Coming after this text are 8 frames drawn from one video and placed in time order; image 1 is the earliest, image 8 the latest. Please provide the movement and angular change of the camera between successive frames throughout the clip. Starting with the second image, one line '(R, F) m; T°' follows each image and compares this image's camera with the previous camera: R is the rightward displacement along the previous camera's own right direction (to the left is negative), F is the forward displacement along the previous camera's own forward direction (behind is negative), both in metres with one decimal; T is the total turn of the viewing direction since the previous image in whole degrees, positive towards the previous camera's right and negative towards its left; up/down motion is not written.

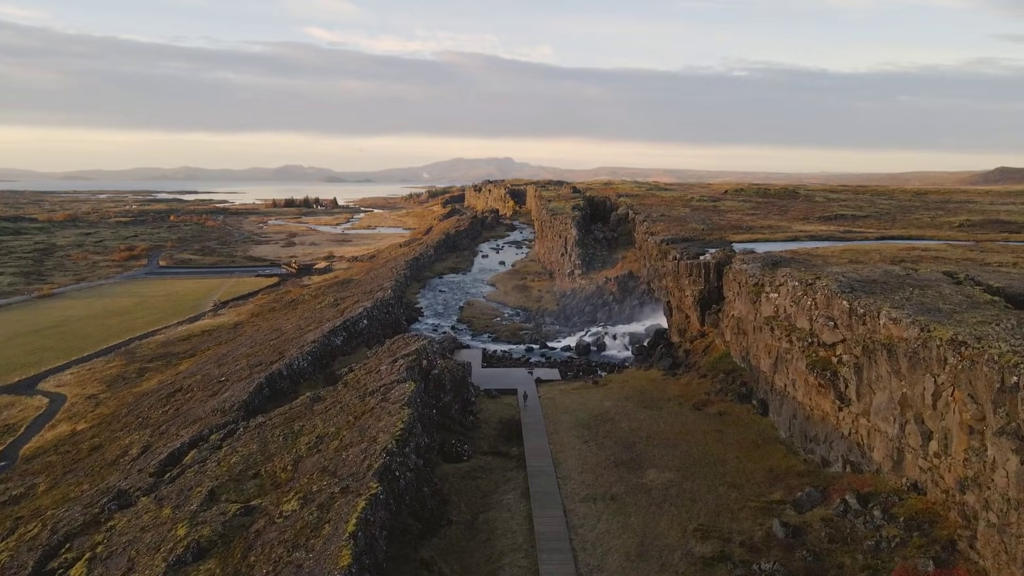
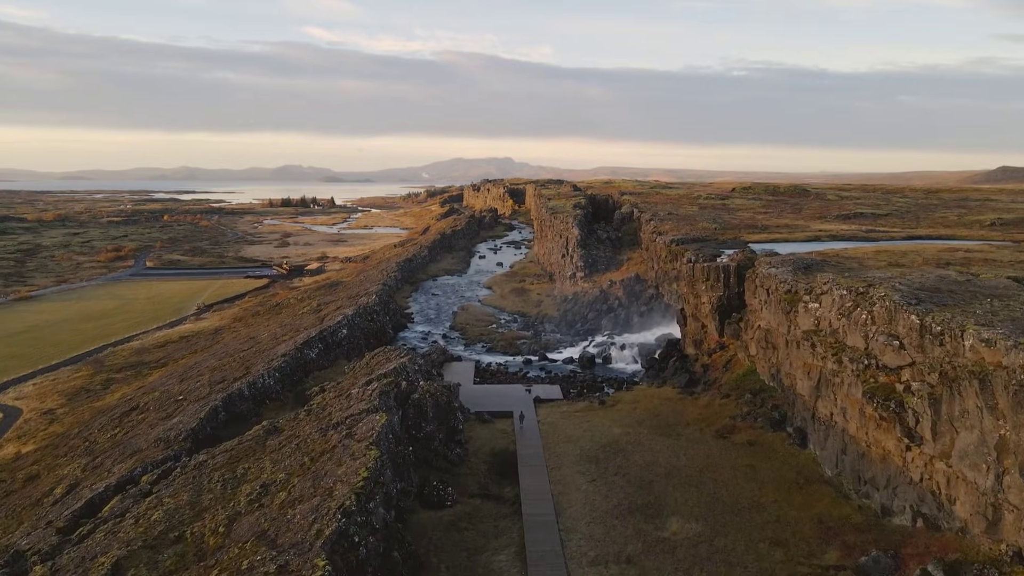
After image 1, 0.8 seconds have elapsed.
(+0.2, +4.9) m; 0°
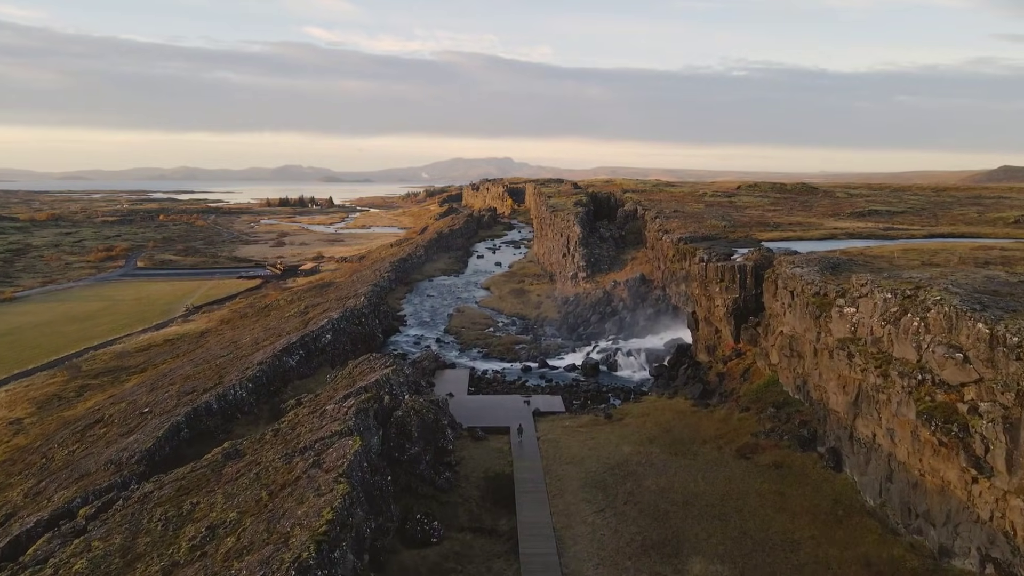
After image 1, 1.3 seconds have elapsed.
(+0.1, +3.2) m; 0°
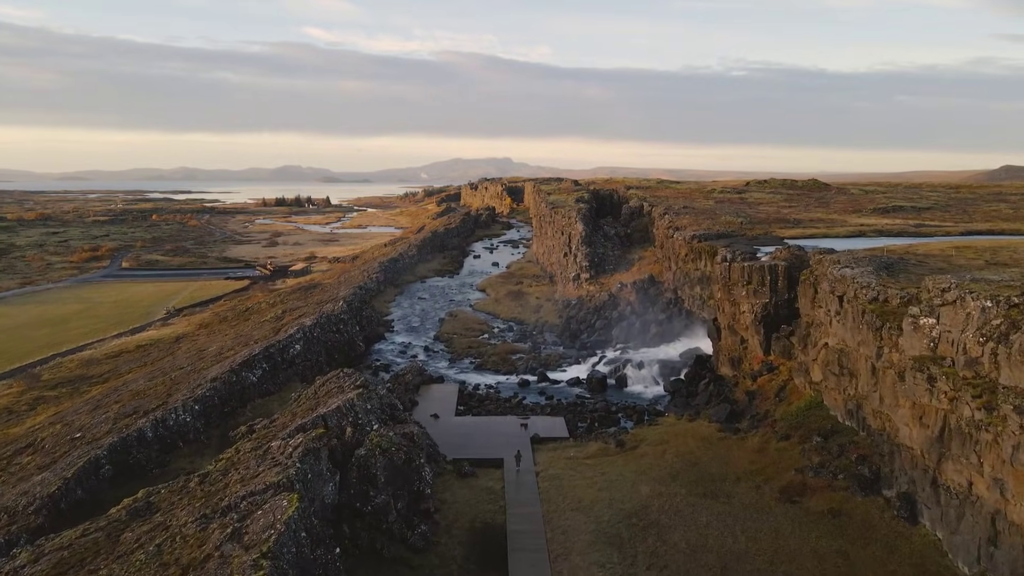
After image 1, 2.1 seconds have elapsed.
(+0.2, +5.0) m; 0°
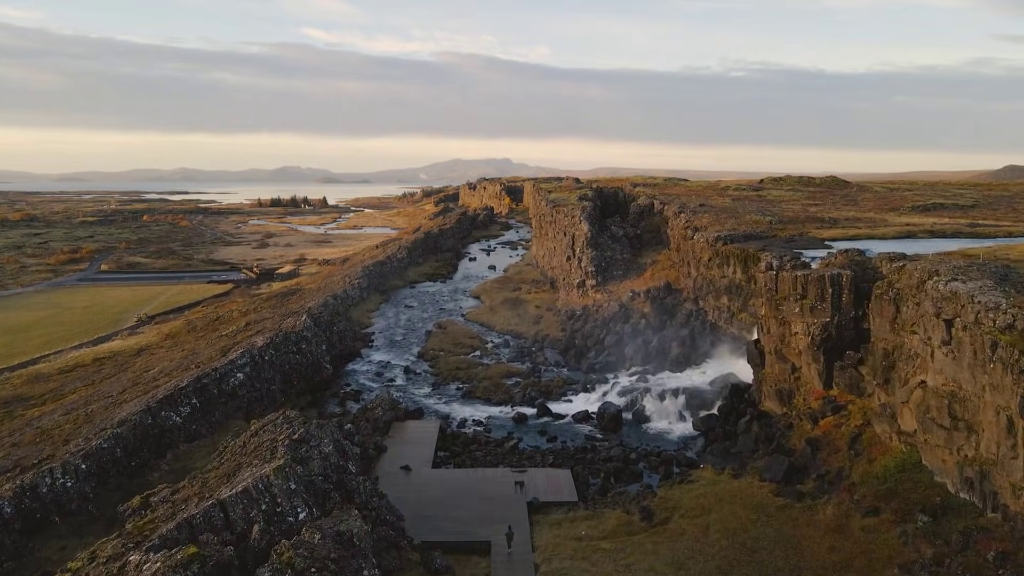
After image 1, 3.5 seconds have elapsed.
(+0.2, +6.7) m; 0°
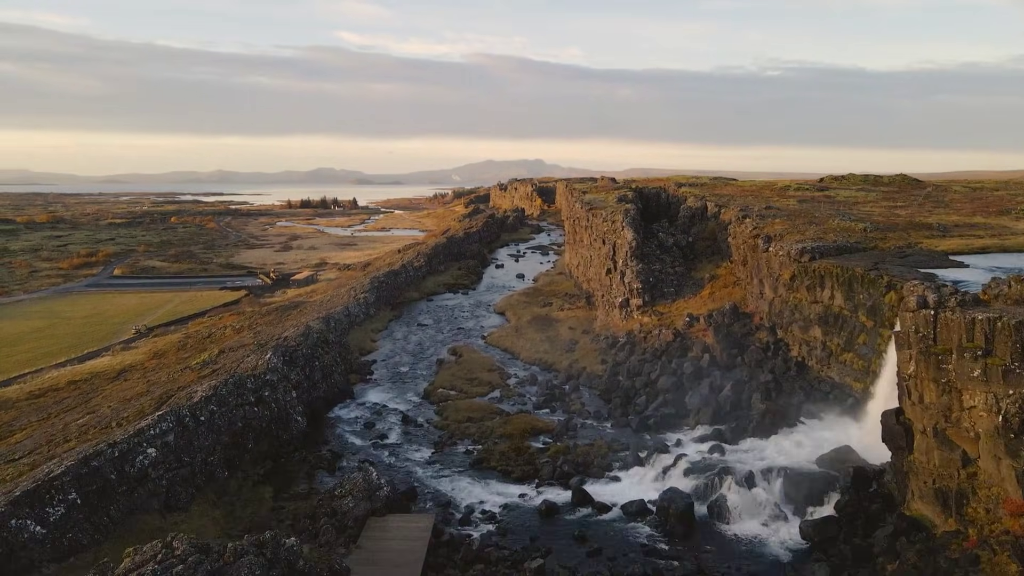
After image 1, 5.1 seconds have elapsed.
(+0.2, +8.7) m; -3°
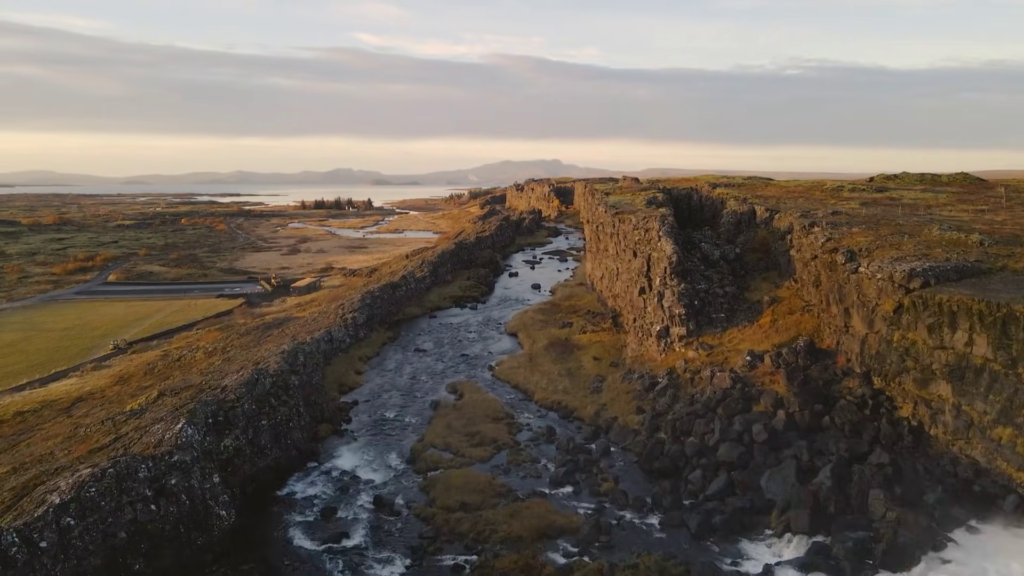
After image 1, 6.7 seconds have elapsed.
(+0.2, +8.1) m; -1°
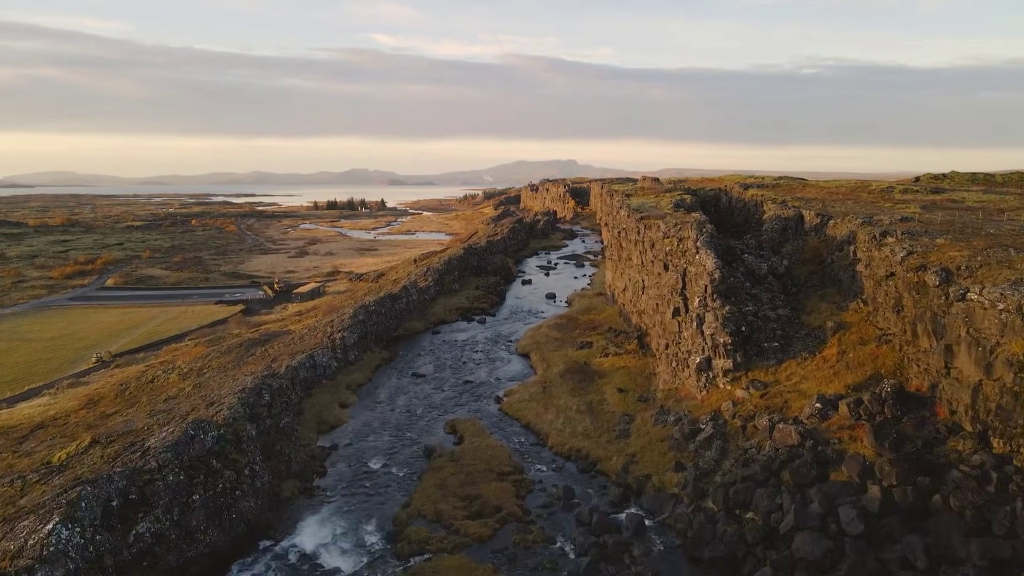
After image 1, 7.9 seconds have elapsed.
(+0.2, +5.8) m; -1°
